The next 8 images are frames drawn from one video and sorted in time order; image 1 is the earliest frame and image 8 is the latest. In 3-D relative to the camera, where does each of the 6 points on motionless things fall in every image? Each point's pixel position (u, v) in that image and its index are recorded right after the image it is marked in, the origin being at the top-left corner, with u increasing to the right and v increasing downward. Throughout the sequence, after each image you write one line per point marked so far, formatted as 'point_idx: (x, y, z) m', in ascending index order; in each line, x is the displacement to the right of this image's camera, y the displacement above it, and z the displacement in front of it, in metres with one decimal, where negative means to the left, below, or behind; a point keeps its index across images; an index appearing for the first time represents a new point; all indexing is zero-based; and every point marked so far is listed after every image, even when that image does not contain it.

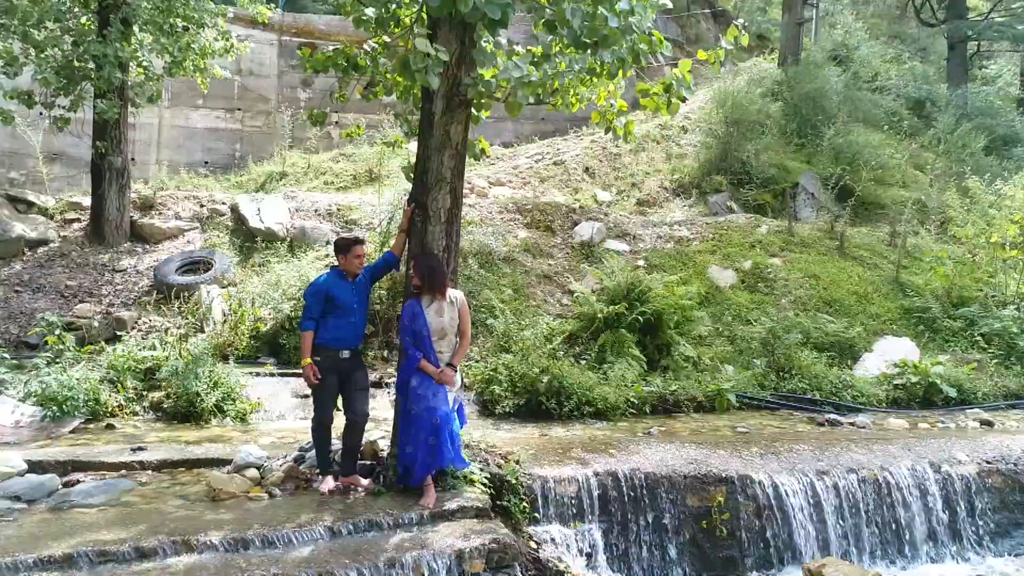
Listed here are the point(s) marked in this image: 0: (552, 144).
0: (+1.1, +3.5, +17.6) m
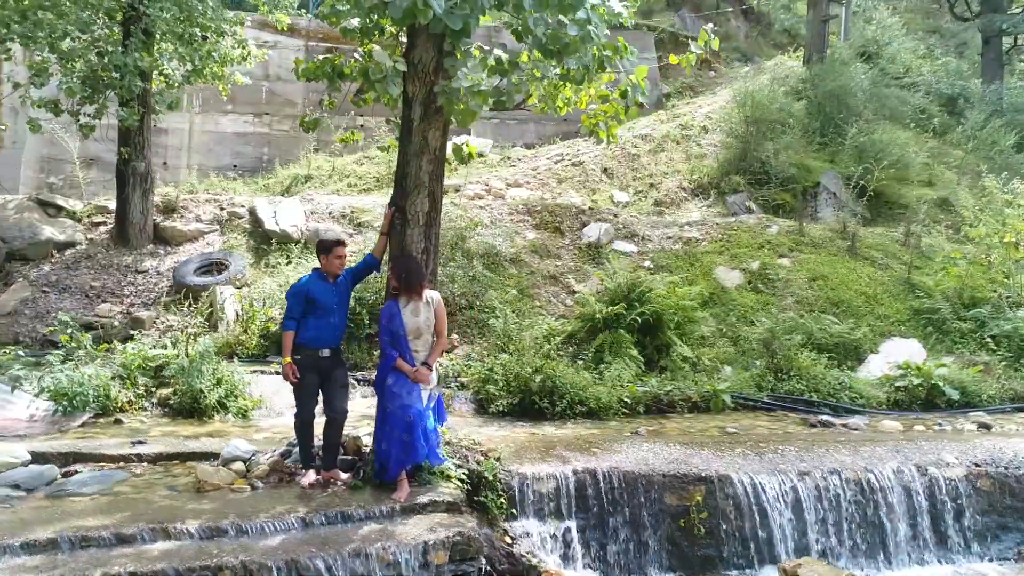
0: (+1.6, +3.5, +17.7) m
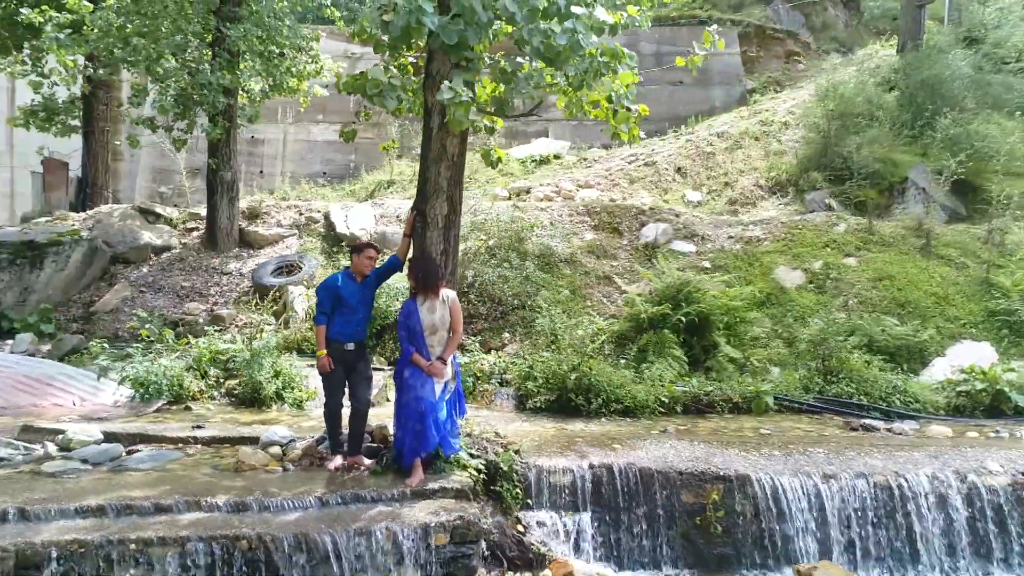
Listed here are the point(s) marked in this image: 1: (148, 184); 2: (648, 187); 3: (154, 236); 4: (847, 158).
0: (+3.4, +3.5, +17.6) m
1: (-8.2, +2.4, +16.6) m
2: (+3.0, +2.2, +15.8) m
3: (-5.9, +0.9, +11.9) m
4: (+6.7, +2.6, +14.5) m
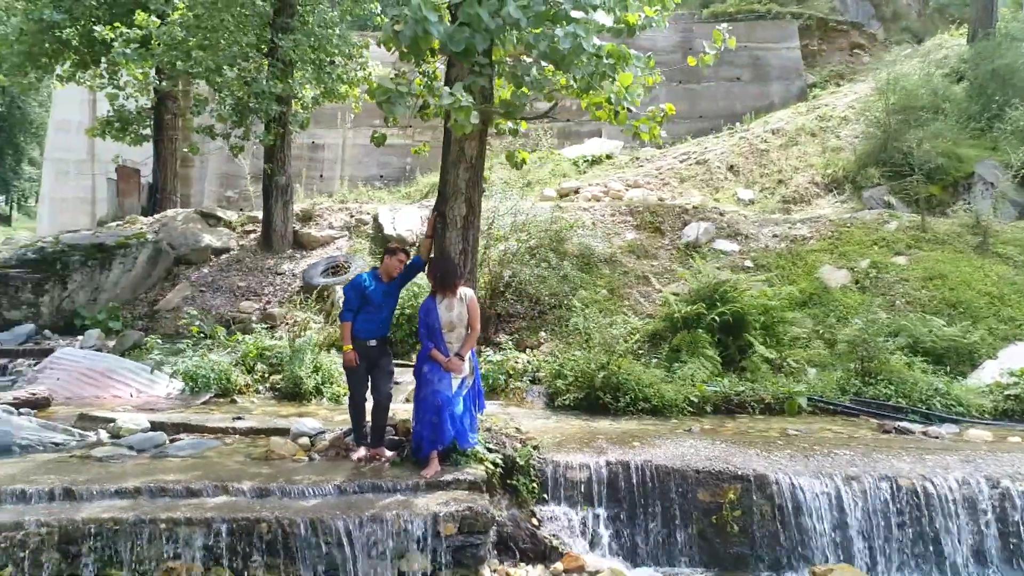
0: (+4.6, +3.5, +17.4) m
1: (-7.1, +2.4, +17.4) m
2: (+4.1, +2.2, +15.6) m
3: (-5.2, +0.9, +12.5) m
4: (+7.7, +2.6, +14.0) m
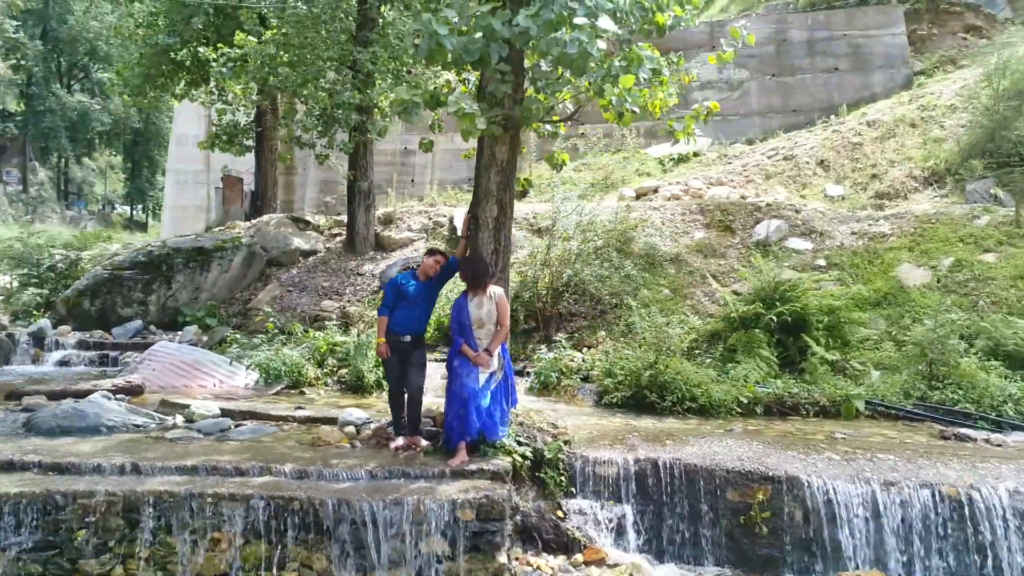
0: (+6.5, +3.5, +16.8) m
1: (-5.1, +2.4, +18.5) m
2: (+5.7, +2.2, +15.1) m
3: (-3.9, +0.9, +13.3) m
4: (+9.0, +2.6, +13.0) m
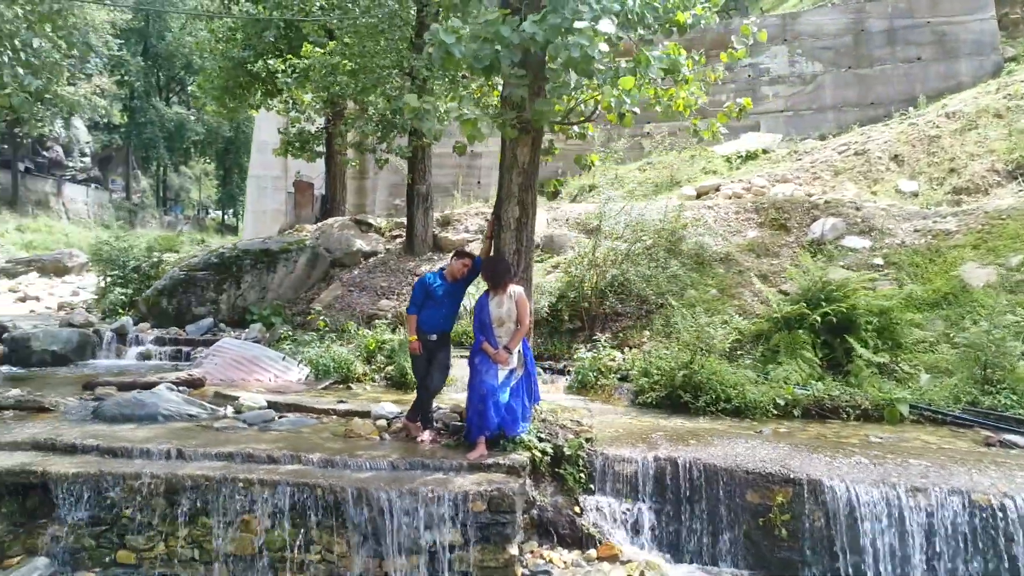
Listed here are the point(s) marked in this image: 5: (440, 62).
0: (+7.8, +3.5, +16.1) m
1: (-3.5, +2.4, +19.1) m
2: (+6.9, +2.2, +14.5) m
3: (-2.8, +0.9, +13.8) m
4: (+10.0, +2.6, +12.1) m
5: (-0.5, +1.5, +4.8) m
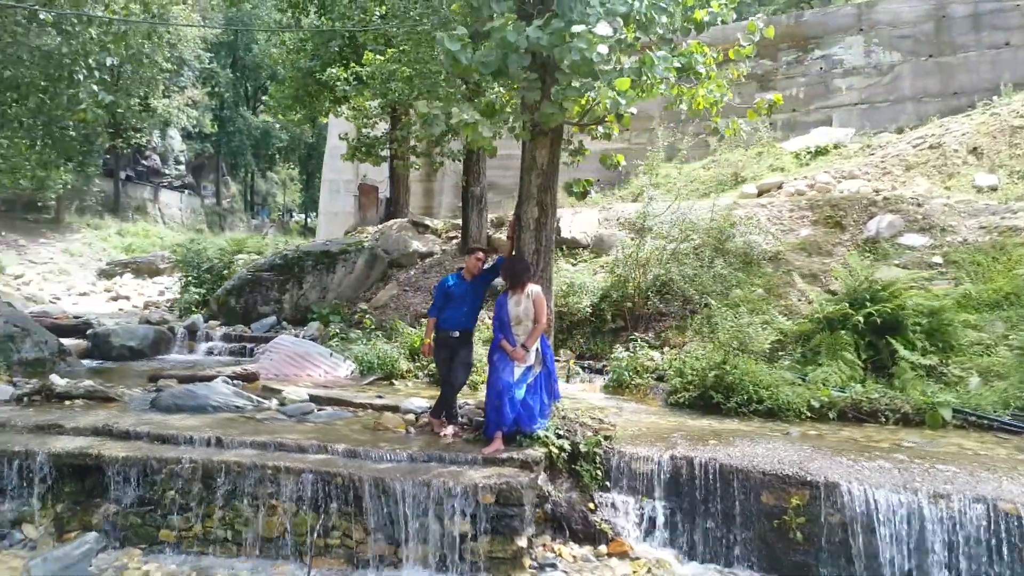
0: (+9.0, +3.5, +15.3) m
1: (-1.9, +2.4, +19.5) m
2: (+7.9, +2.2, +13.8) m
3: (-1.8, +0.9, +14.2) m
4: (+10.7, +2.6, +11.1) m
5: (-0.4, +1.5, +5.0) m
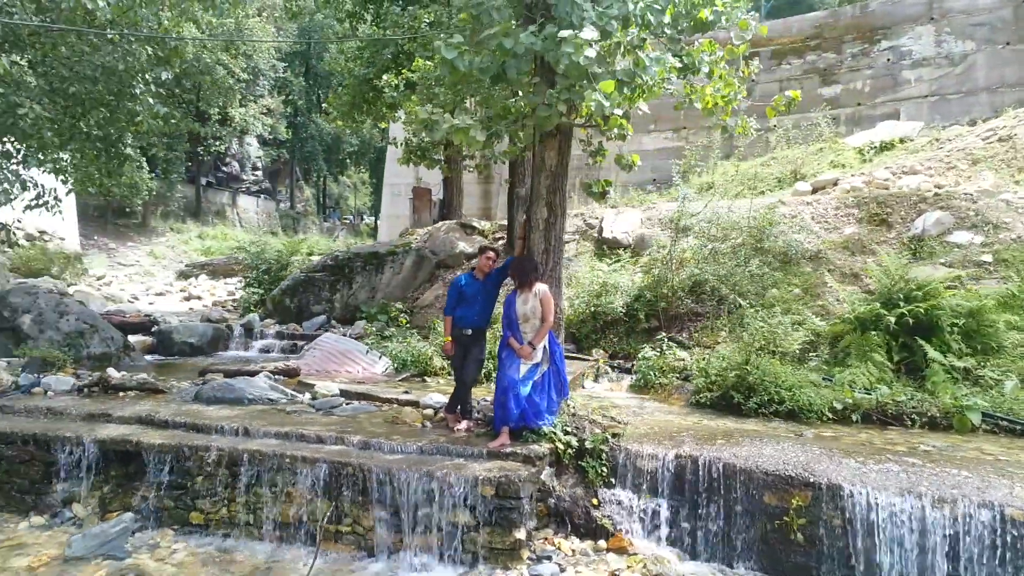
0: (+10.0, +3.5, +14.6) m
1: (-0.4, +2.4, +19.7) m
2: (+8.8, +2.2, +13.2) m
3: (-0.9, +0.9, +14.5) m
4: (+11.3, +2.6, +10.1) m
5: (-0.4, +1.5, +5.2) m
